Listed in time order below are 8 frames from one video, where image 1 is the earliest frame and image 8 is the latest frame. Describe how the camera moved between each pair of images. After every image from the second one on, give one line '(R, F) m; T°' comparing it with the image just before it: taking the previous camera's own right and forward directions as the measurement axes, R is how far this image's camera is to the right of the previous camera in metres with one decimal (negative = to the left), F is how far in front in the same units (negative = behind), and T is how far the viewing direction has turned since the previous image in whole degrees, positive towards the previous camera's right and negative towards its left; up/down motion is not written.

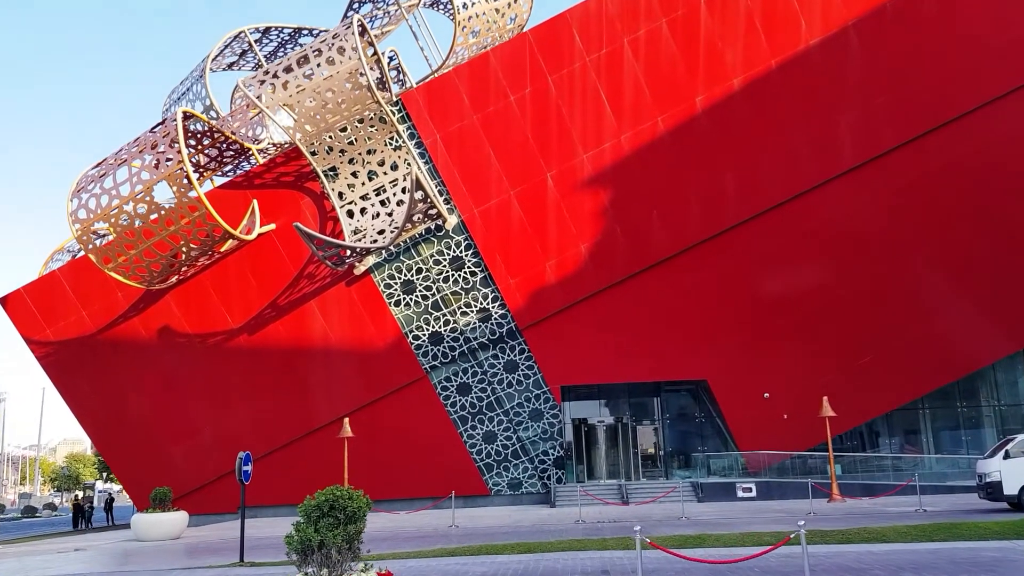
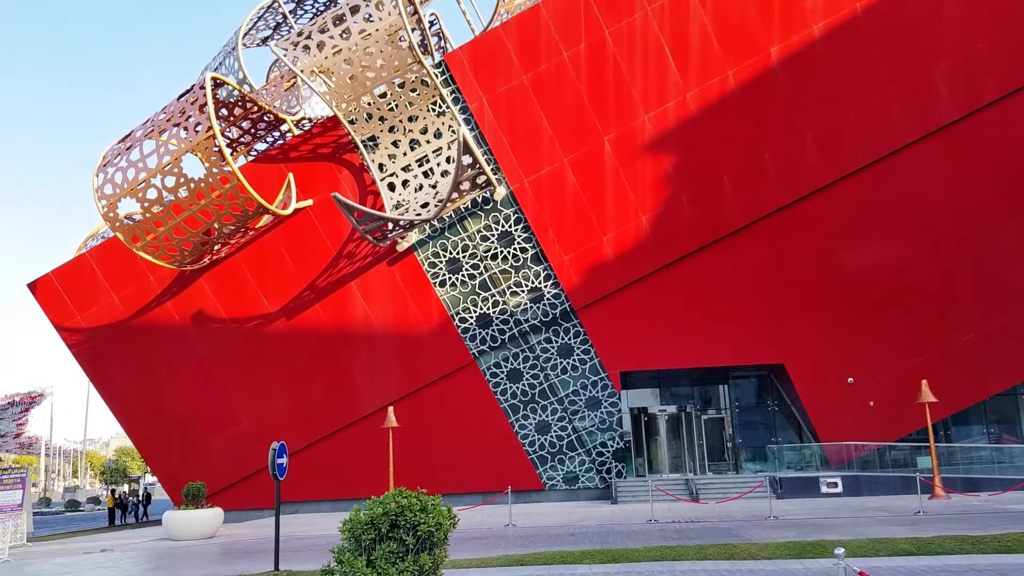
(-0.4, +1.5) m; -3°
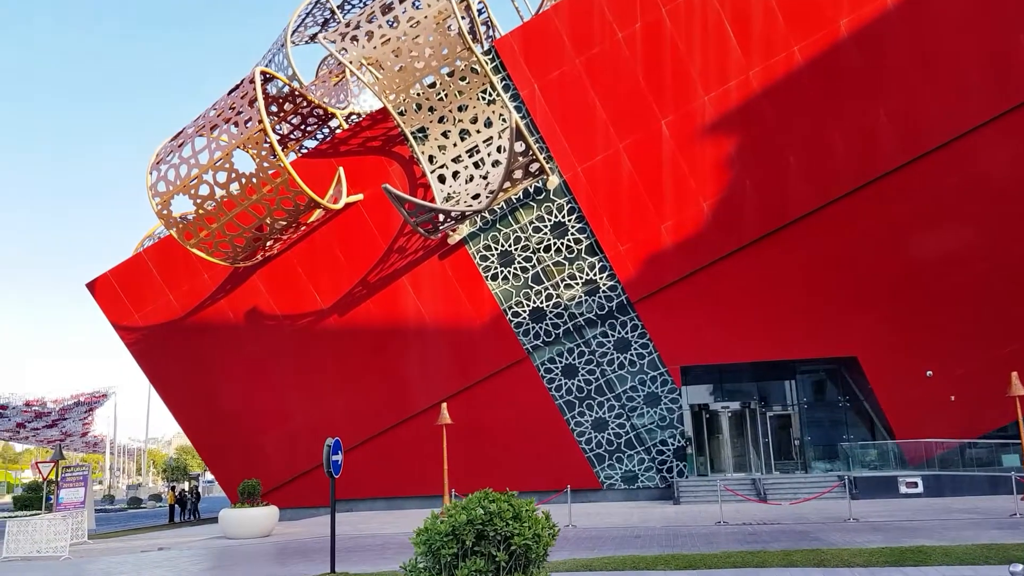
(-0.2, +0.5) m; -4°
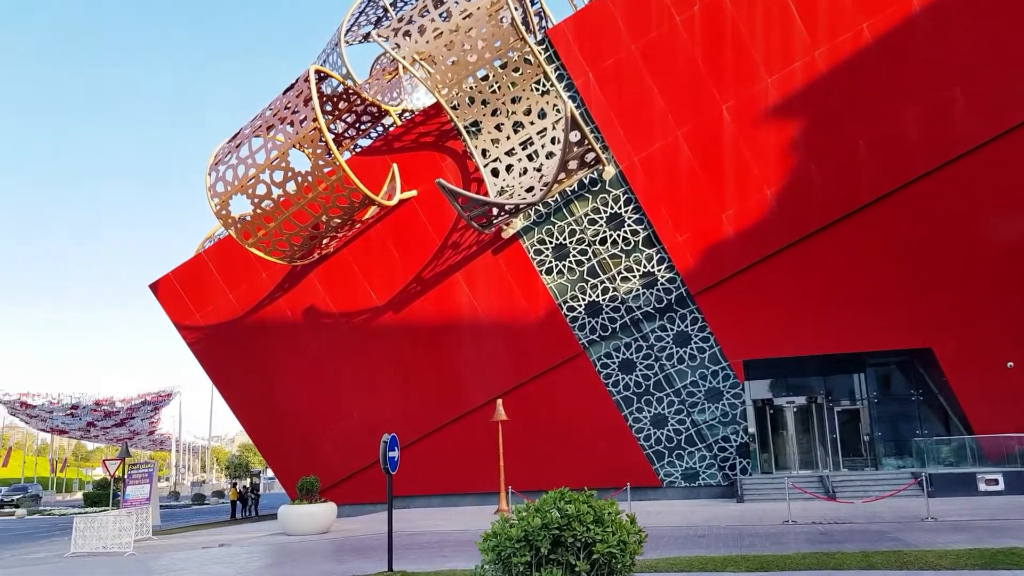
(-0.1, +0.3) m; -4°
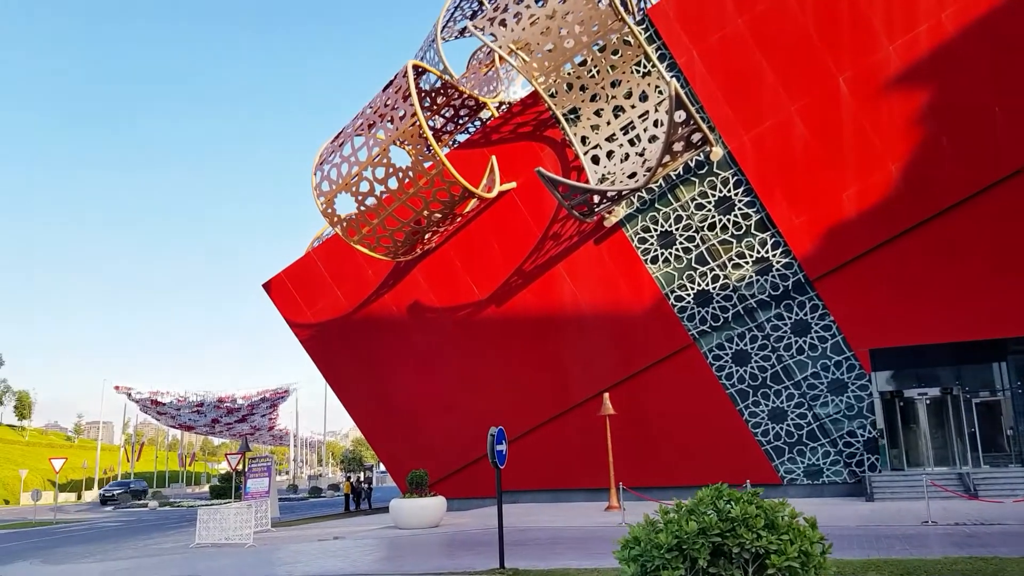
(-0.1, +0.3) m; -7°
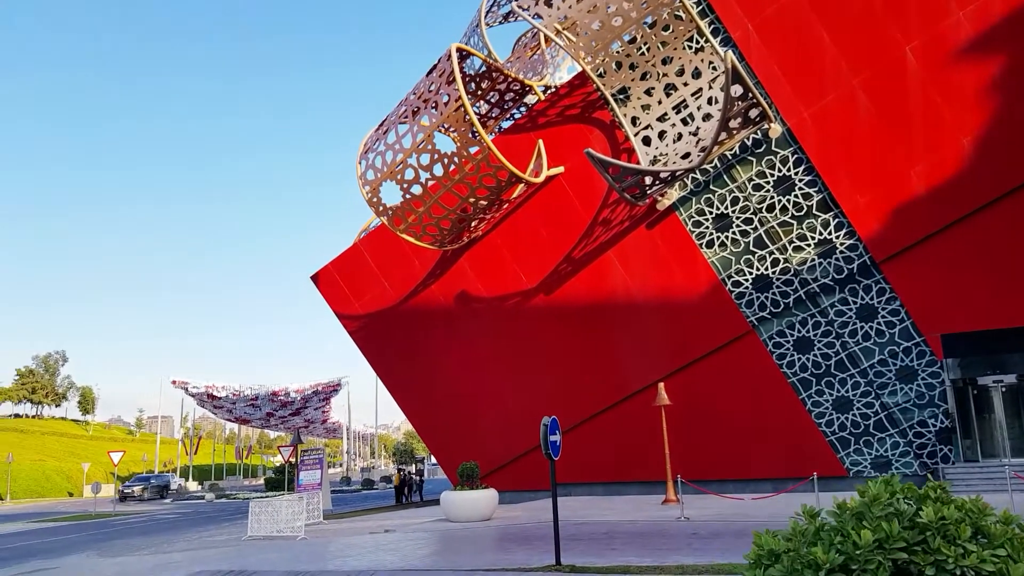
(0.0, +0.4) m; -4°
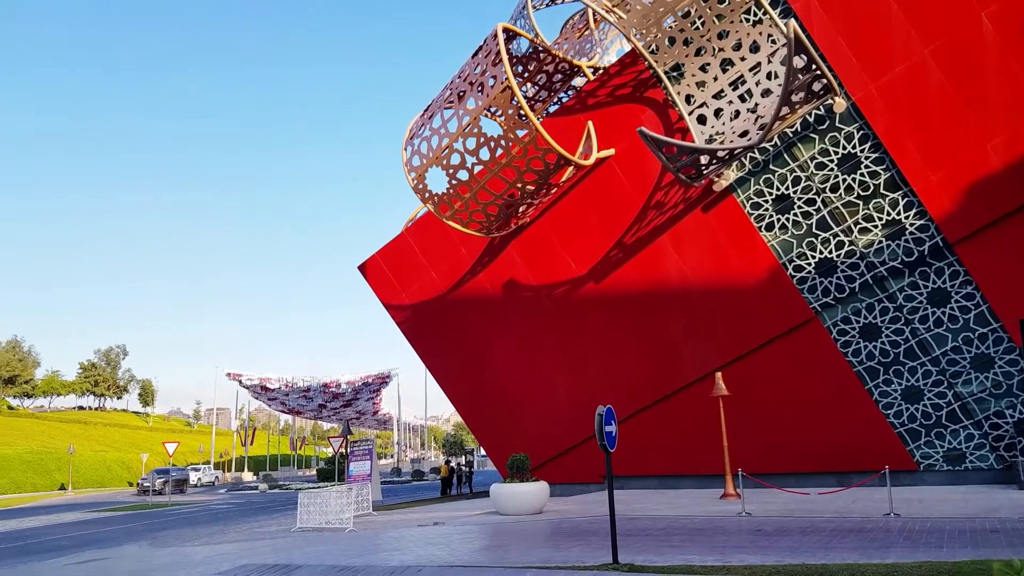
(0.0, +0.4) m; -4°
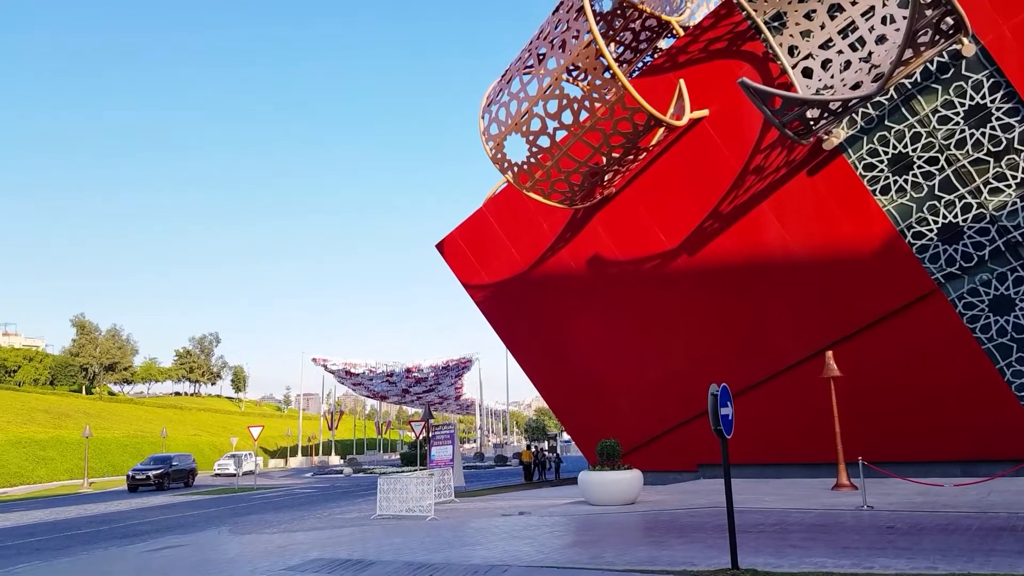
(-0.1, +1.0) m; -6°
